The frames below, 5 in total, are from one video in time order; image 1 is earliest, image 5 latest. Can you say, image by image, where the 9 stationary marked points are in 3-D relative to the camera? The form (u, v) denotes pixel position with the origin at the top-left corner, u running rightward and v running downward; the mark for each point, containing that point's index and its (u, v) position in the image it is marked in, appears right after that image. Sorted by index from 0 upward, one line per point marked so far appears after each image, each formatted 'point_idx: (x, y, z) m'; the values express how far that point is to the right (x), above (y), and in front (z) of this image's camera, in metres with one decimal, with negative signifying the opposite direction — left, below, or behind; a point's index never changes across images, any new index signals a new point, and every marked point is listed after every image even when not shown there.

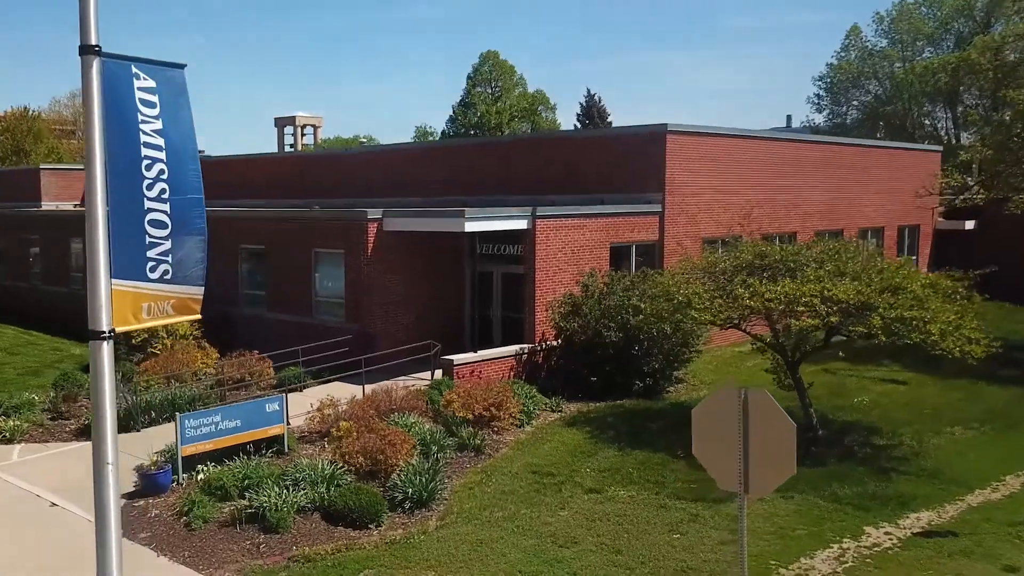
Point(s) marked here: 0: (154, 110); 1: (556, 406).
0: (-1.5, +0.7, +6.7) m
1: (+0.4, -1.1, +15.7) m
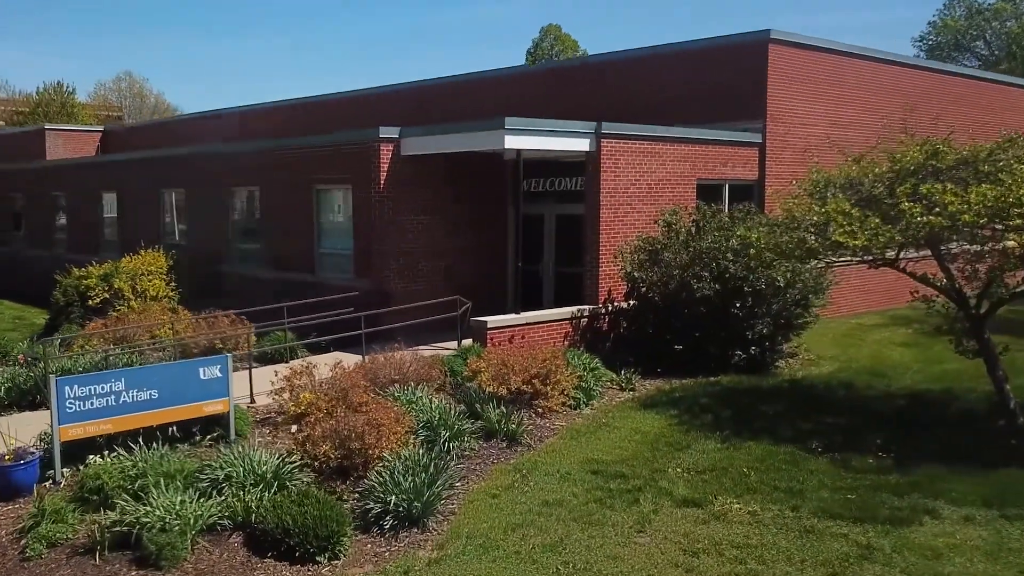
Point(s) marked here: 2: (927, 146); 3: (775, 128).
0: (-1.4, +1.2, +2.5) m
1: (+0.8, -0.7, +11.4) m
2: (+2.4, +0.8, +9.4) m
3: (+2.5, +1.5, +15.6) m
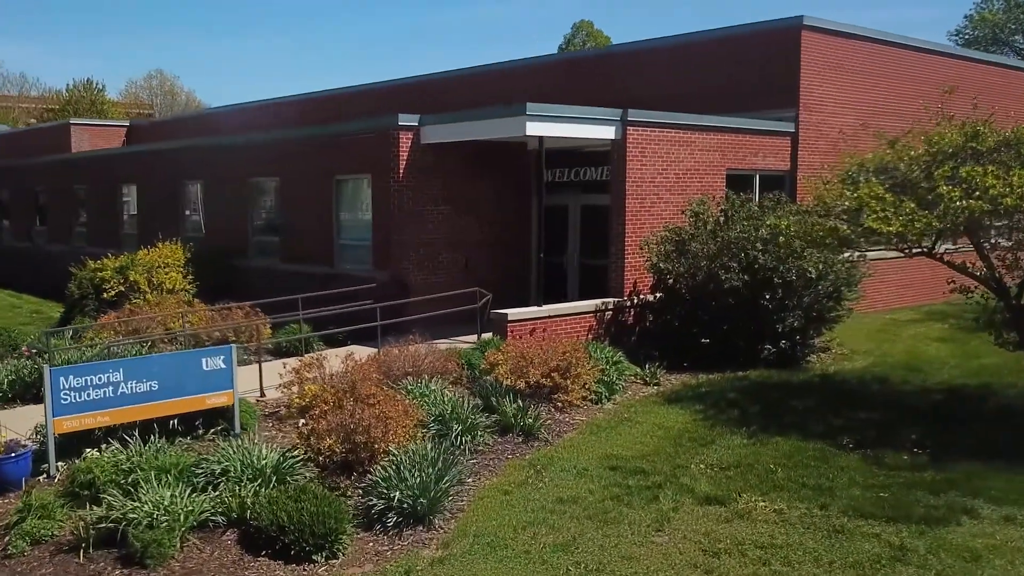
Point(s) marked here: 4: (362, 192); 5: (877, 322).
0: (-1.5, +1.3, +2.1) m
1: (+0.9, -0.6, +11.0) m
2: (+2.5, +0.9, +8.9) m
3: (+2.7, +1.6, +15.2) m
4: (-1.3, +0.8, +14.3) m
5: (+3.2, -0.3, +14.3) m
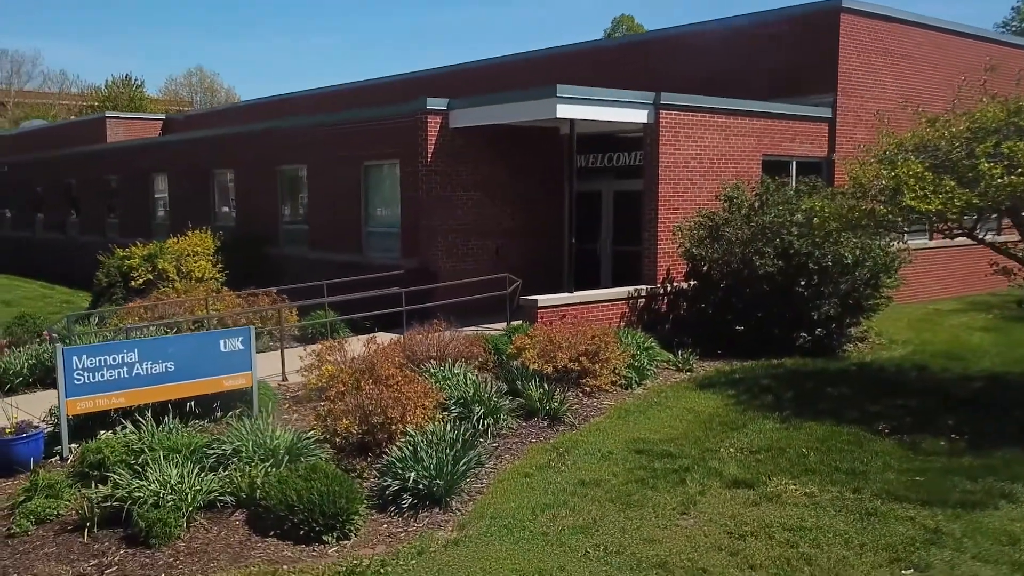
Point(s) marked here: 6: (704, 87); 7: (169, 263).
0: (-1.5, +1.4, +1.9) m
1: (+1.1, -0.5, +10.7) m
2: (+2.6, +1.0, +8.7) m
3: (+3.0, +1.7, +14.9) m
4: (-1.0, +0.9, +14.1) m
5: (+3.5, -0.2, +14.0) m
6: (+2.0, +2.0, +16.8) m
7: (-3.2, +0.2, +15.1) m
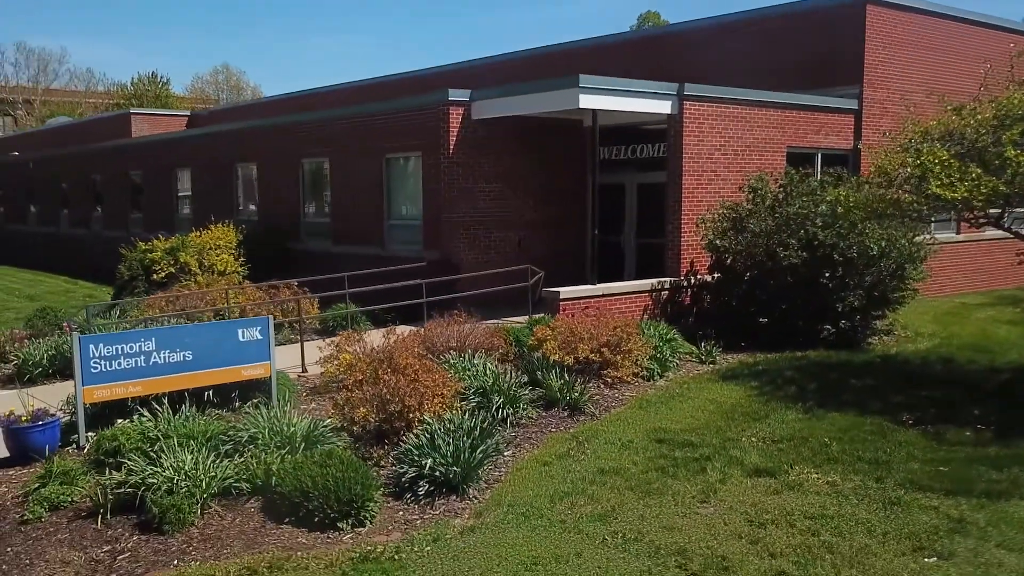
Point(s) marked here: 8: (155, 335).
0: (-1.5, +1.5, +1.9) m
1: (+1.3, -0.4, +10.6) m
2: (+2.7, +1.0, +8.5) m
3: (+3.2, +1.7, +14.8) m
4: (-0.8, +1.0, +14.1) m
5: (+3.6, -0.1, +13.9) m
6: (+2.2, +2.1, +16.7) m
7: (-2.9, +0.3, +15.0) m
8: (-1.7, -0.2, +7.7) m
